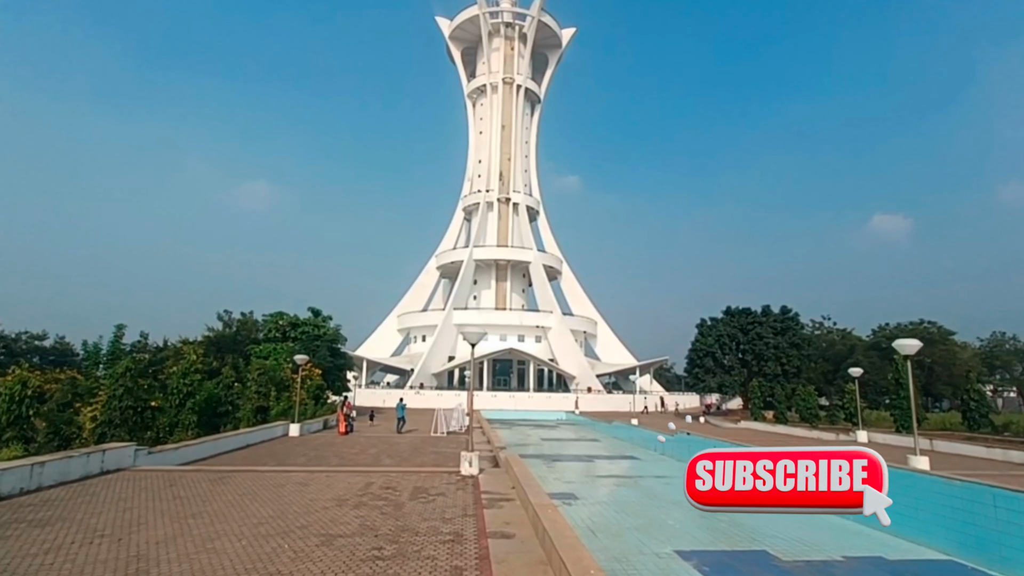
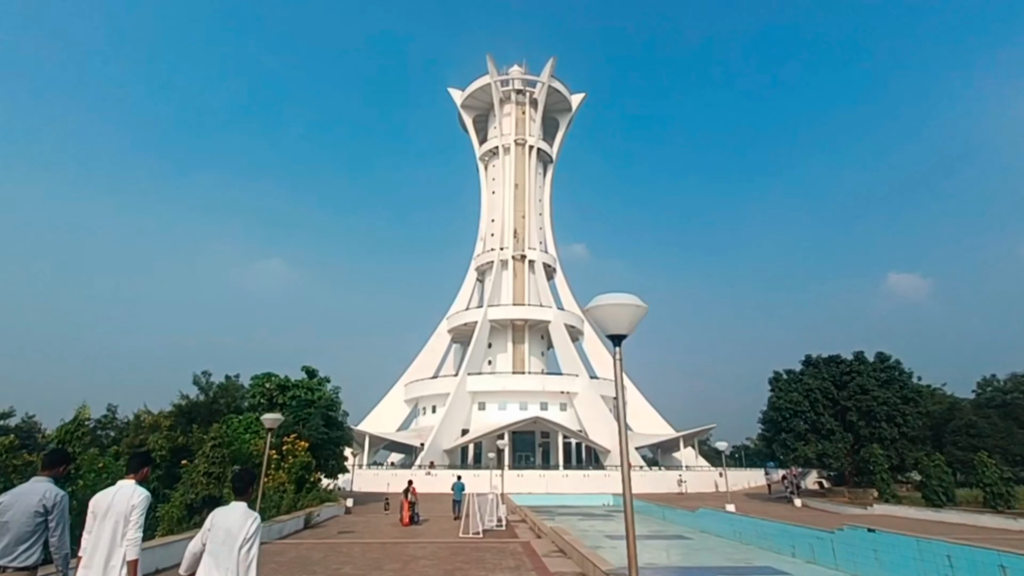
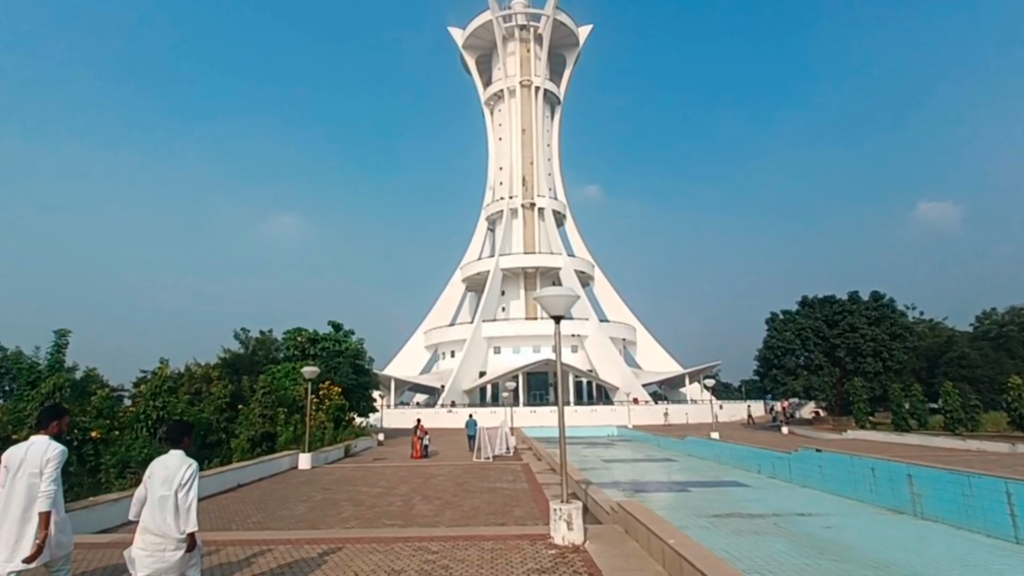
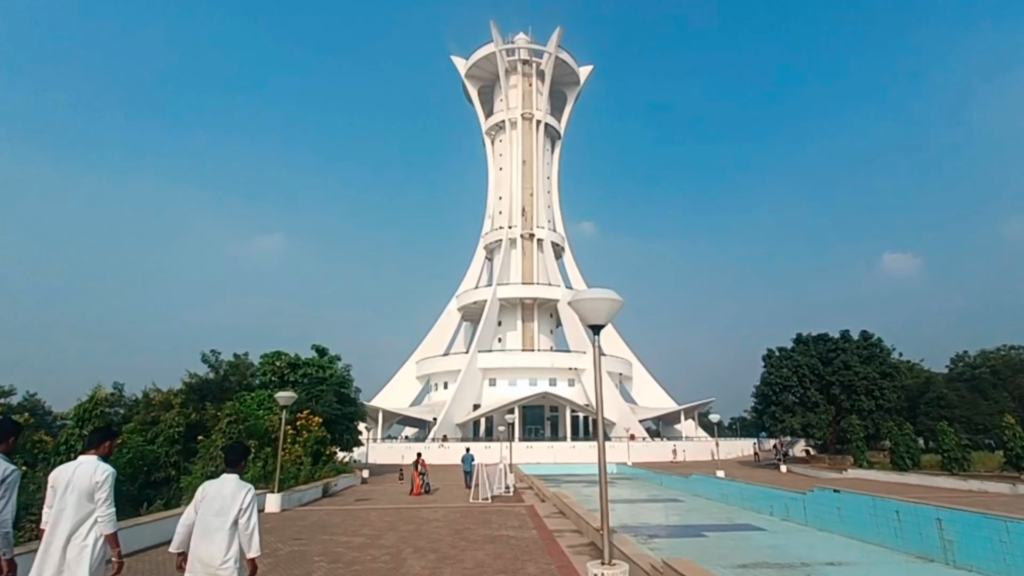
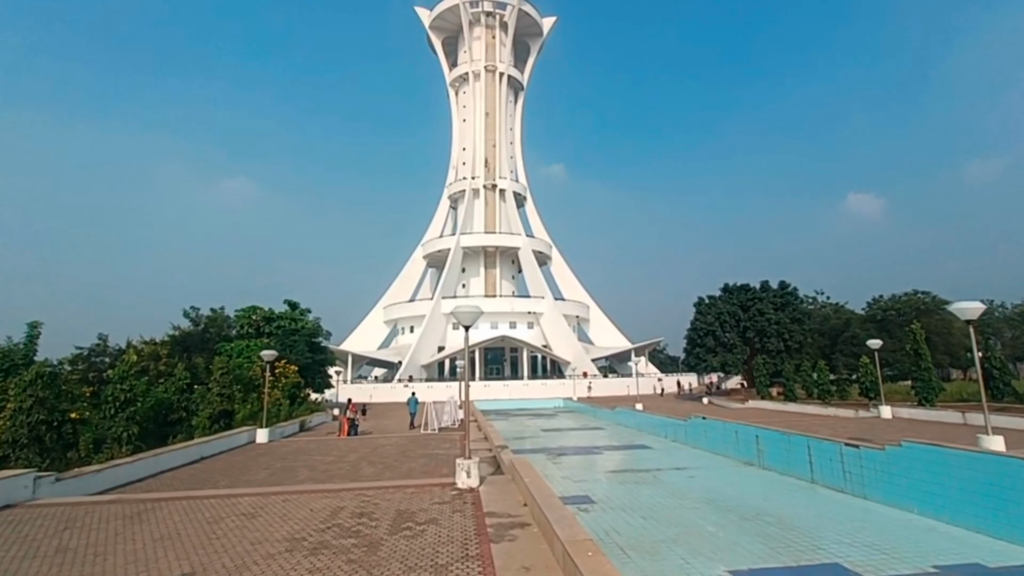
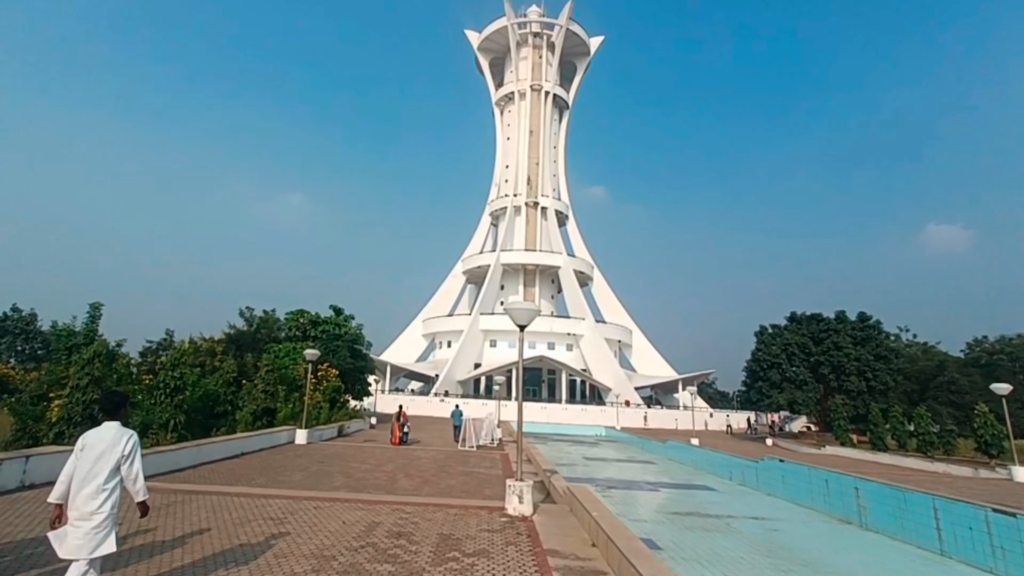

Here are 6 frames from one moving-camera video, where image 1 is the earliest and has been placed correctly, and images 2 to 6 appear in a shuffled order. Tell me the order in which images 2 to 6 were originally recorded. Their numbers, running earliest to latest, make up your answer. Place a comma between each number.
5, 6, 3, 4, 2
